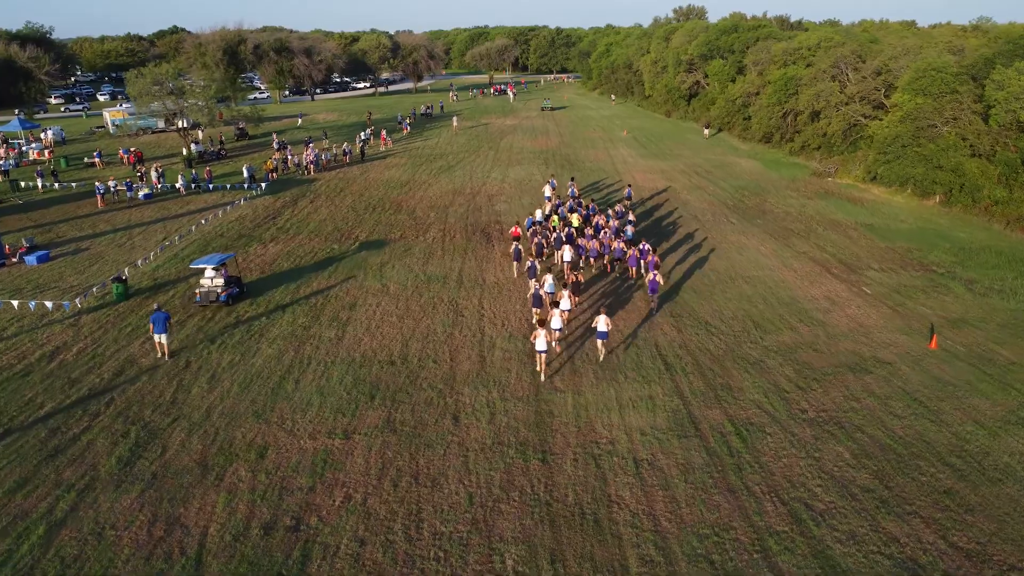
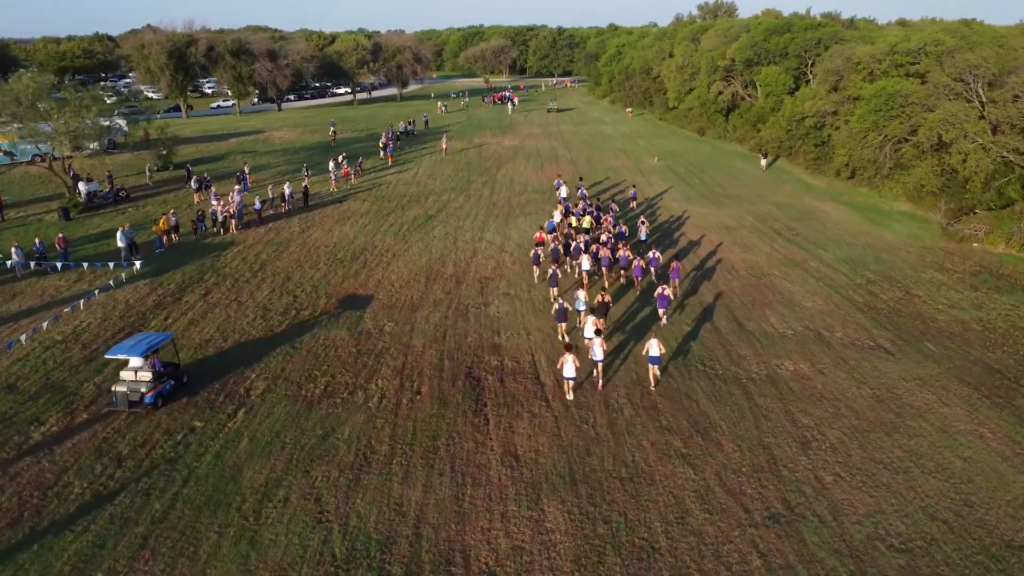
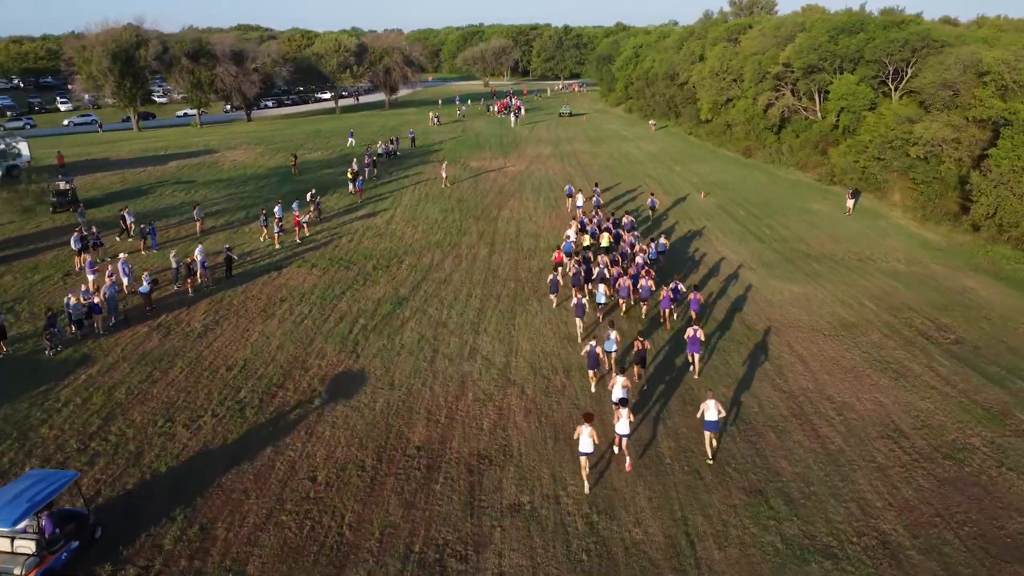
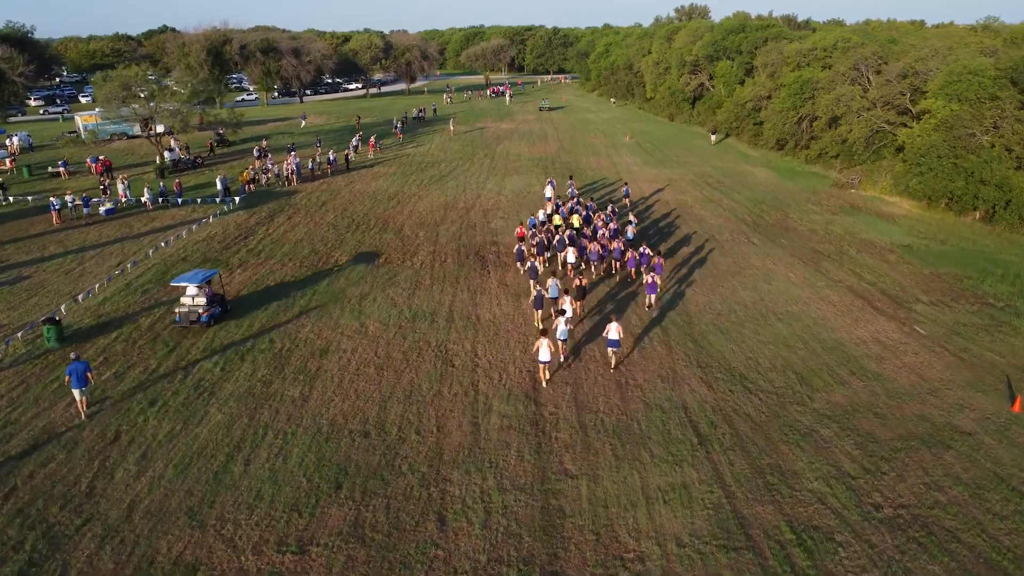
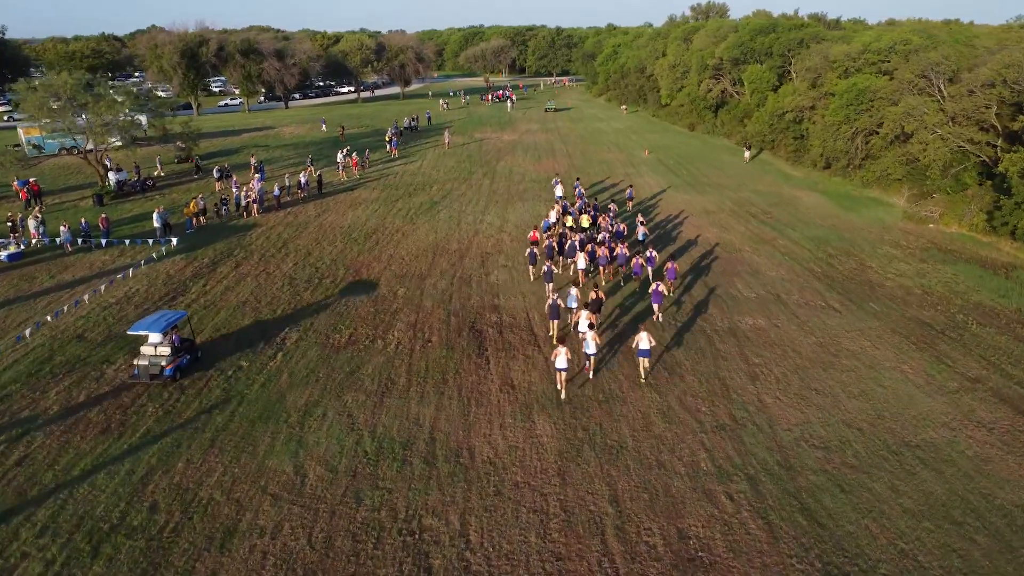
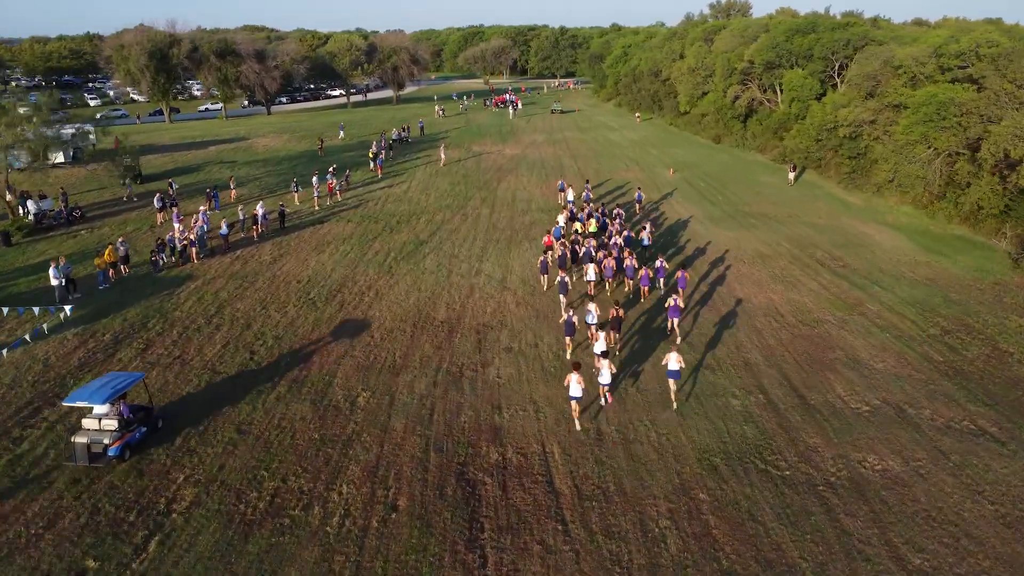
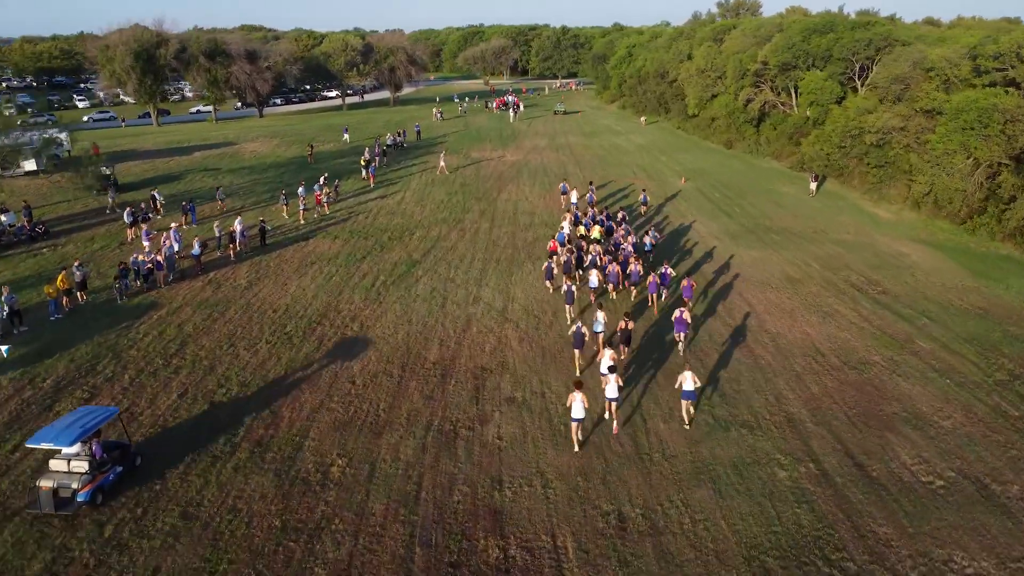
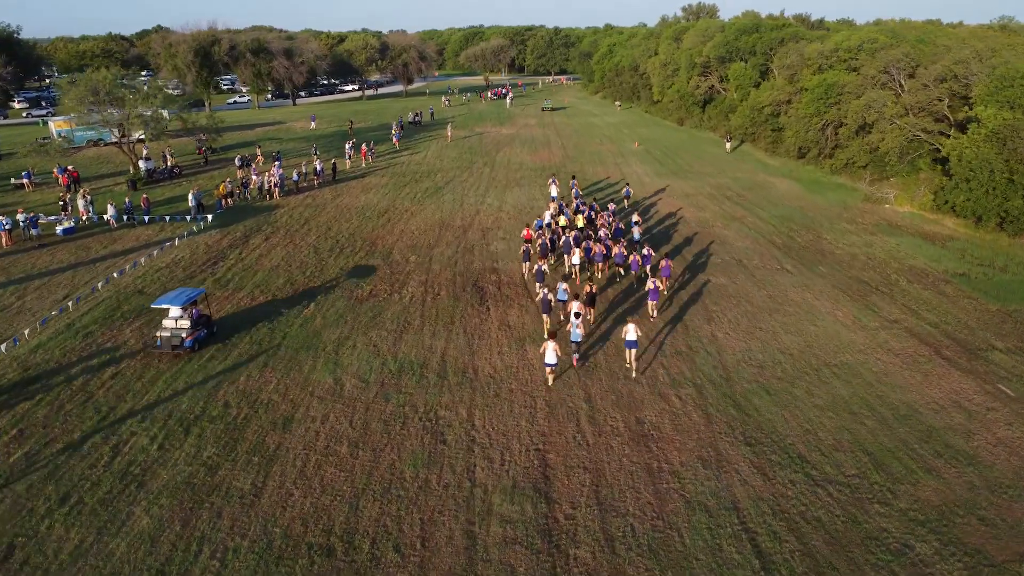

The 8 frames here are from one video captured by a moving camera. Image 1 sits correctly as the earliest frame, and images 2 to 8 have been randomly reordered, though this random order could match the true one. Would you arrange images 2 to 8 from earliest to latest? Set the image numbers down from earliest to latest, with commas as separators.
4, 8, 5, 2, 6, 7, 3
